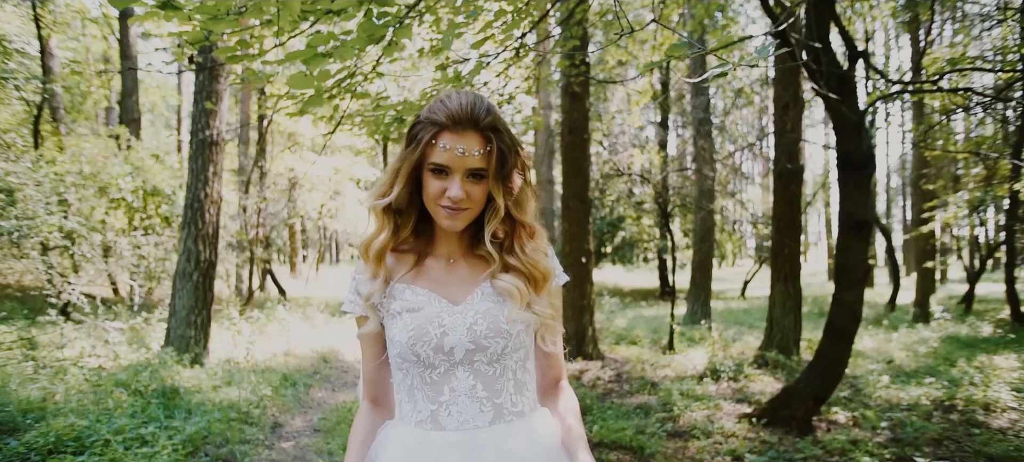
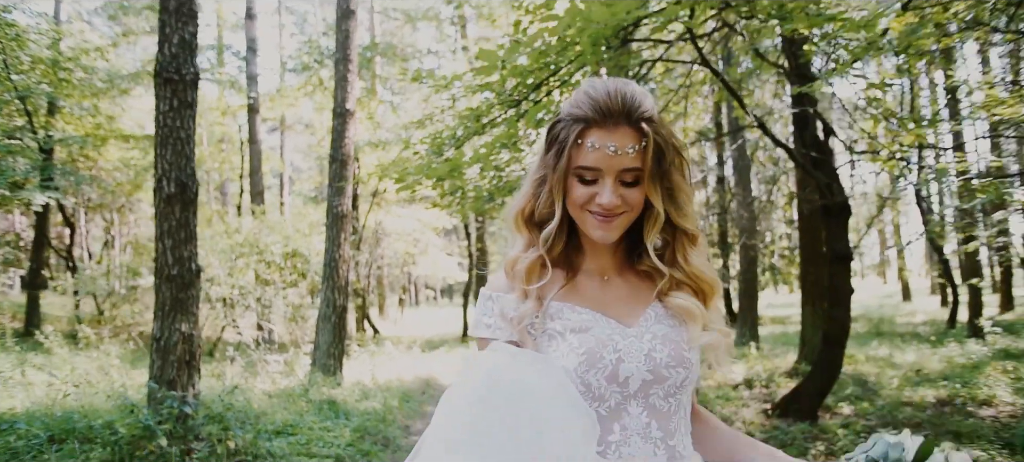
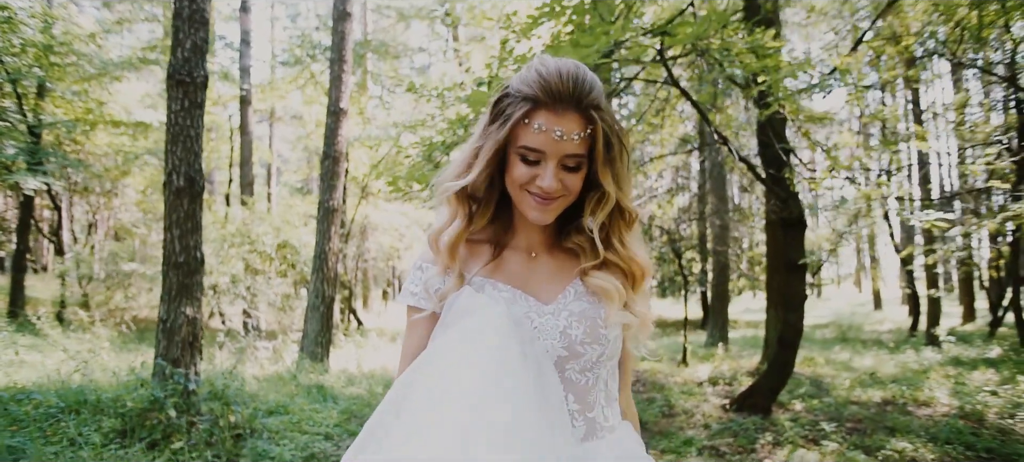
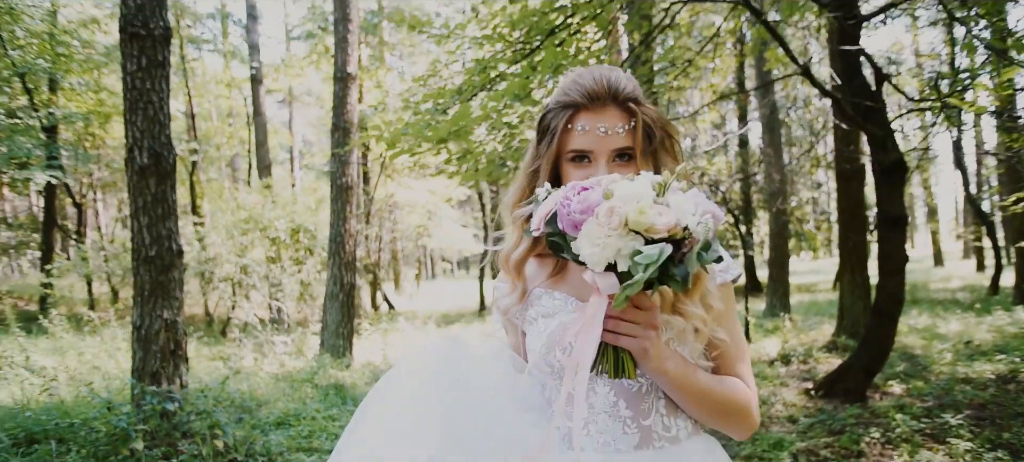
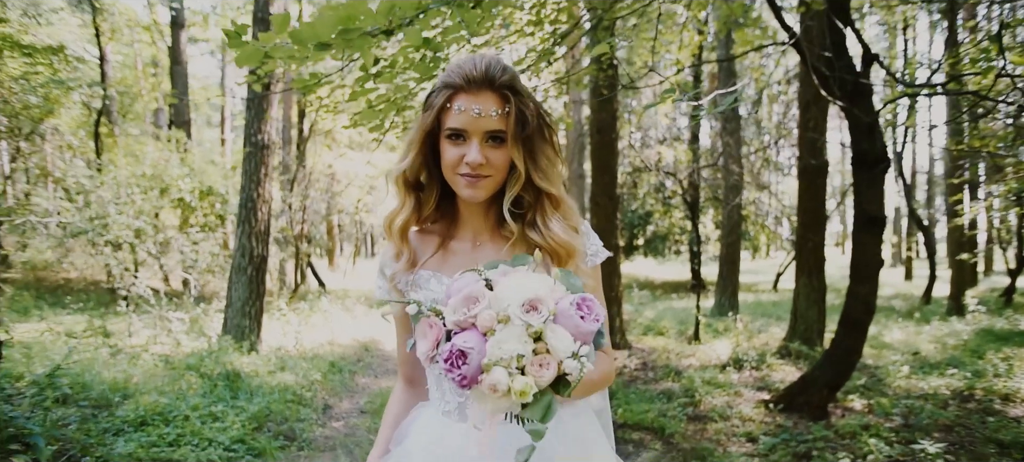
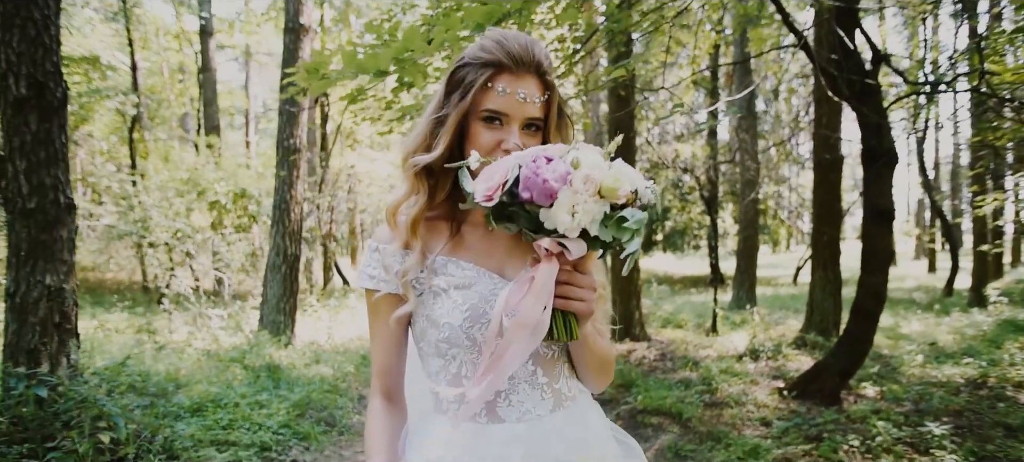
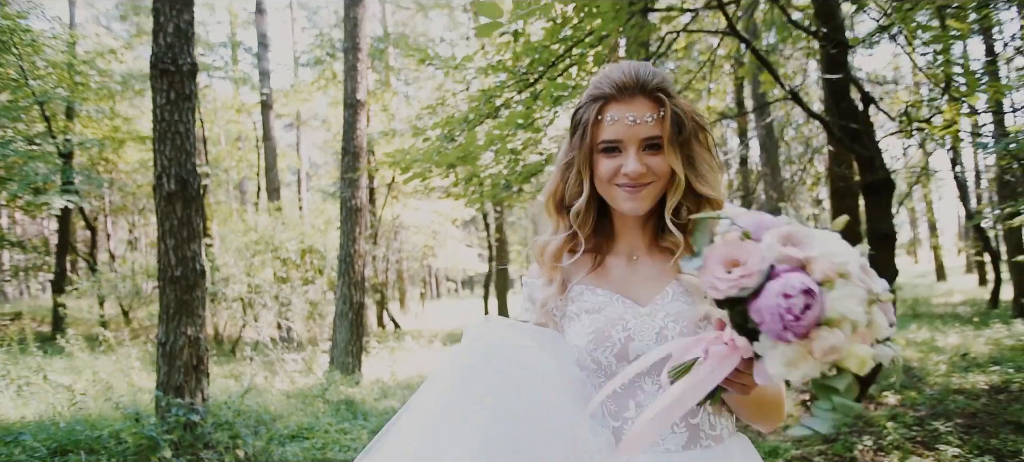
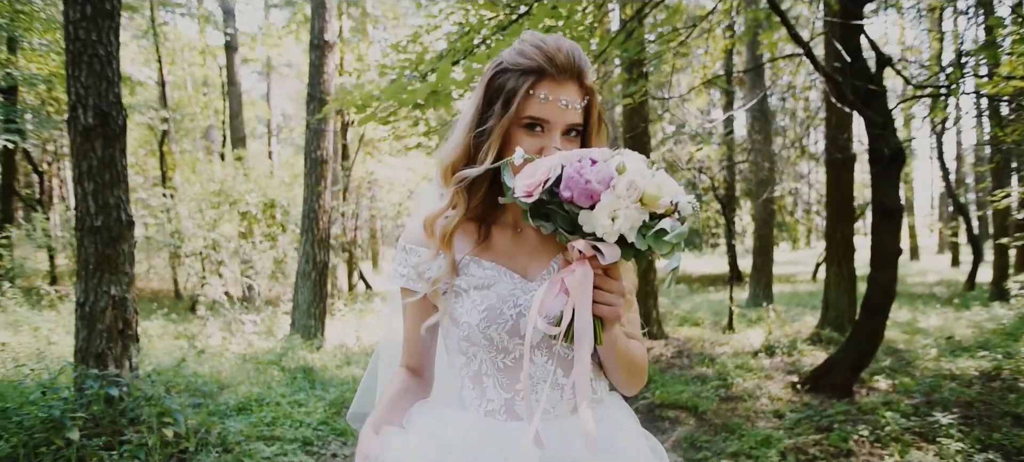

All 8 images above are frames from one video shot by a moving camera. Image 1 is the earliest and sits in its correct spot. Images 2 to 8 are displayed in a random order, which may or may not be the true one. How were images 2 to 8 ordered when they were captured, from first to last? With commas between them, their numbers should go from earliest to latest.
5, 6, 8, 4, 7, 2, 3
